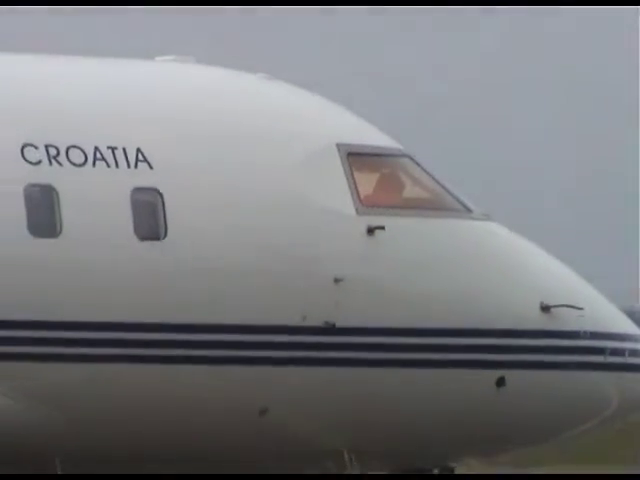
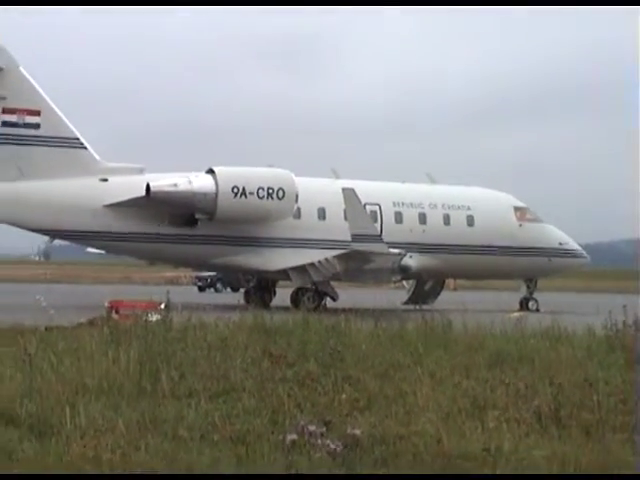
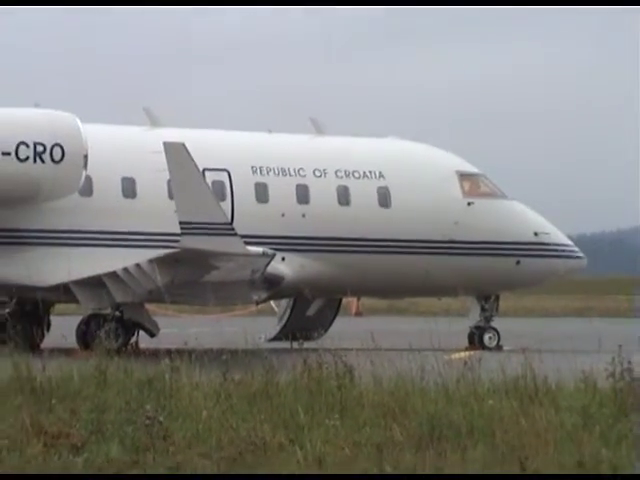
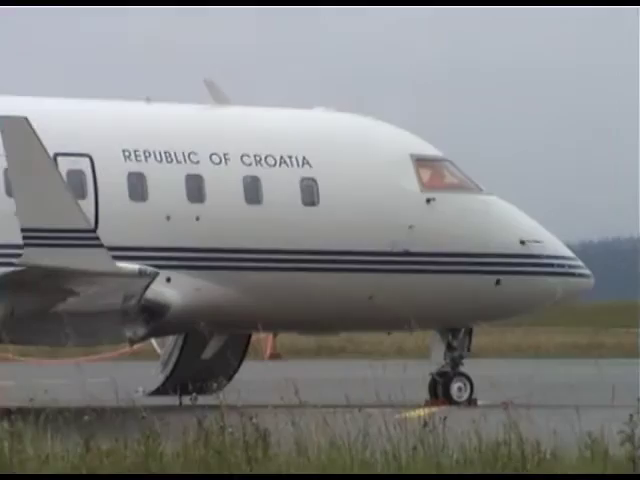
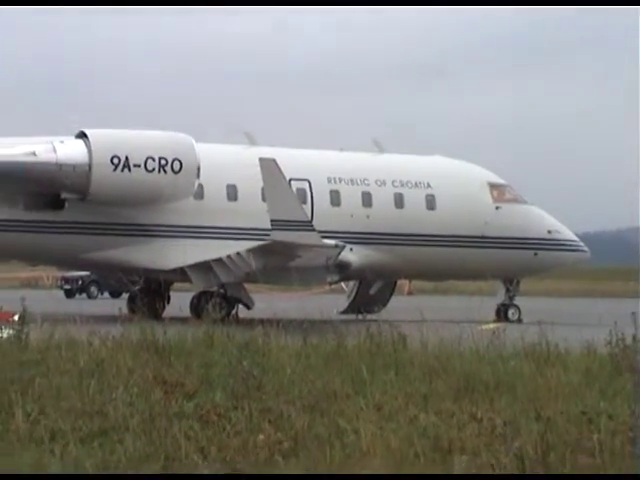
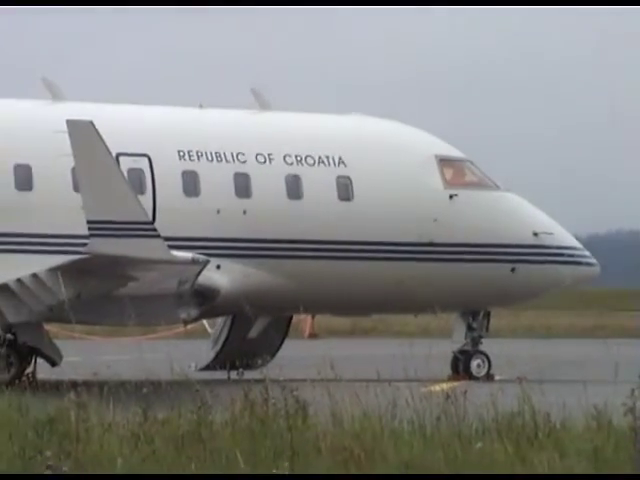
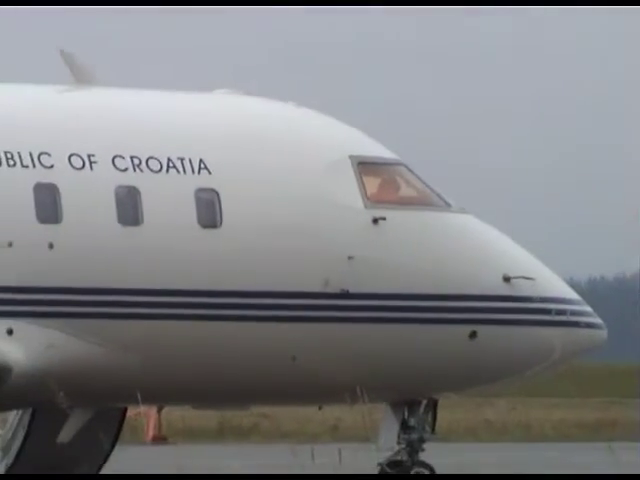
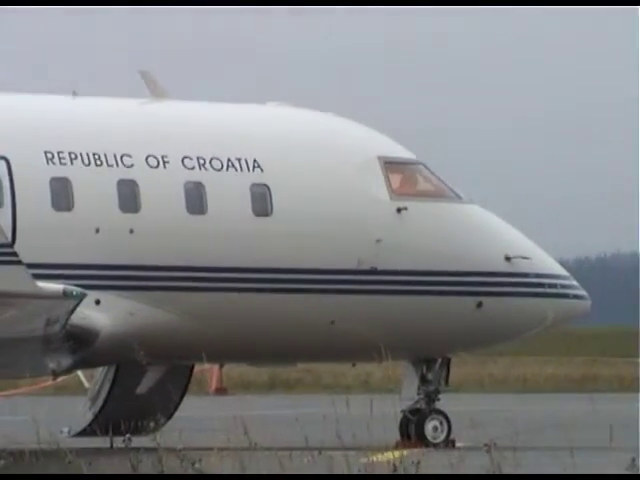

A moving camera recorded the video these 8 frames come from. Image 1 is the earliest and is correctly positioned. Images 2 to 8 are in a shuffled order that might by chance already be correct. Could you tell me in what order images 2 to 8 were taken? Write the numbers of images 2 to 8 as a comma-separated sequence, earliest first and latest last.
7, 8, 4, 6, 3, 5, 2
